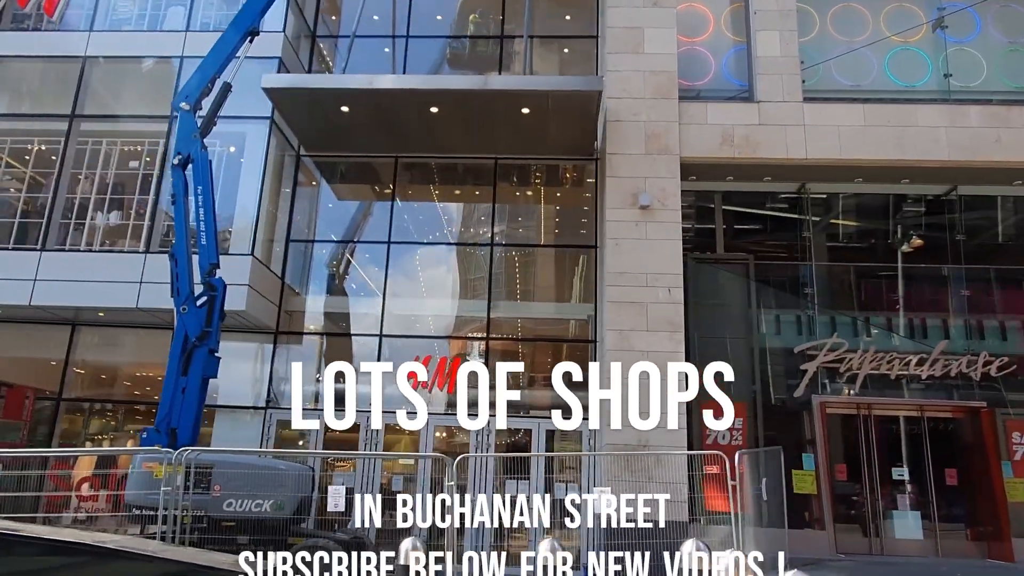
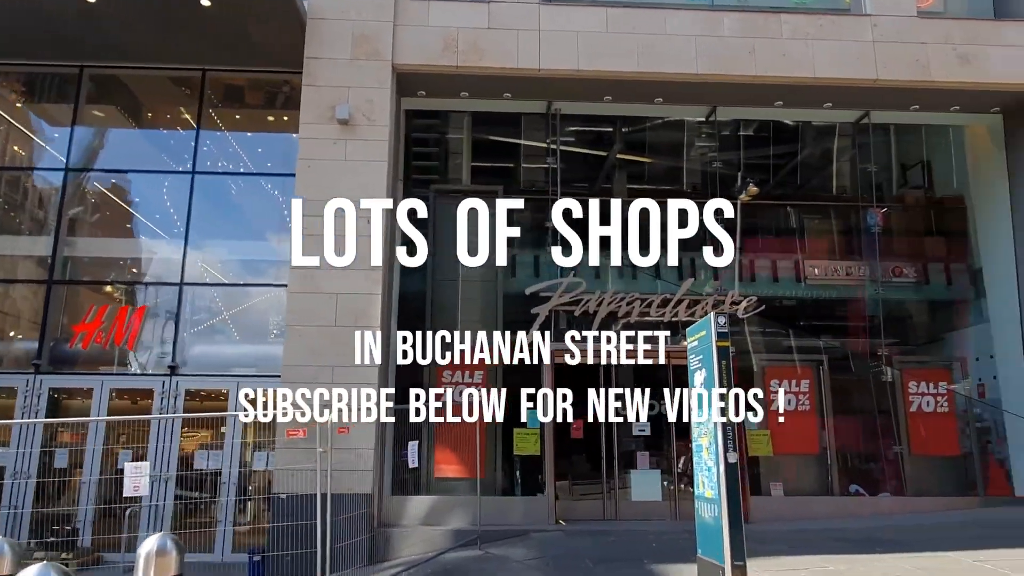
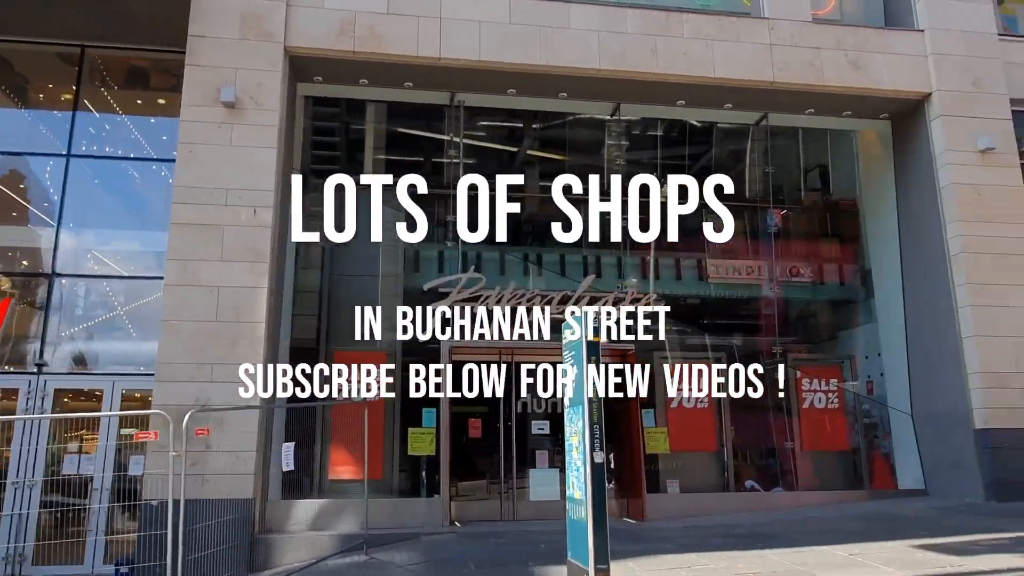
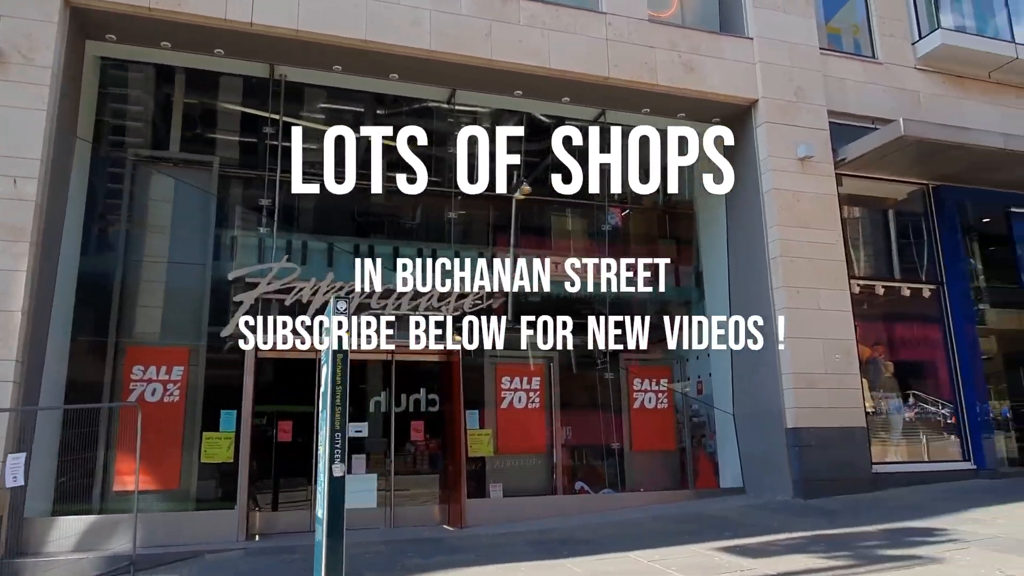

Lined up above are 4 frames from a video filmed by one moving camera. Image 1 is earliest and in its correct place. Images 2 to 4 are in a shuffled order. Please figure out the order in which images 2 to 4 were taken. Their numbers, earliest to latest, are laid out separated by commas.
2, 3, 4
